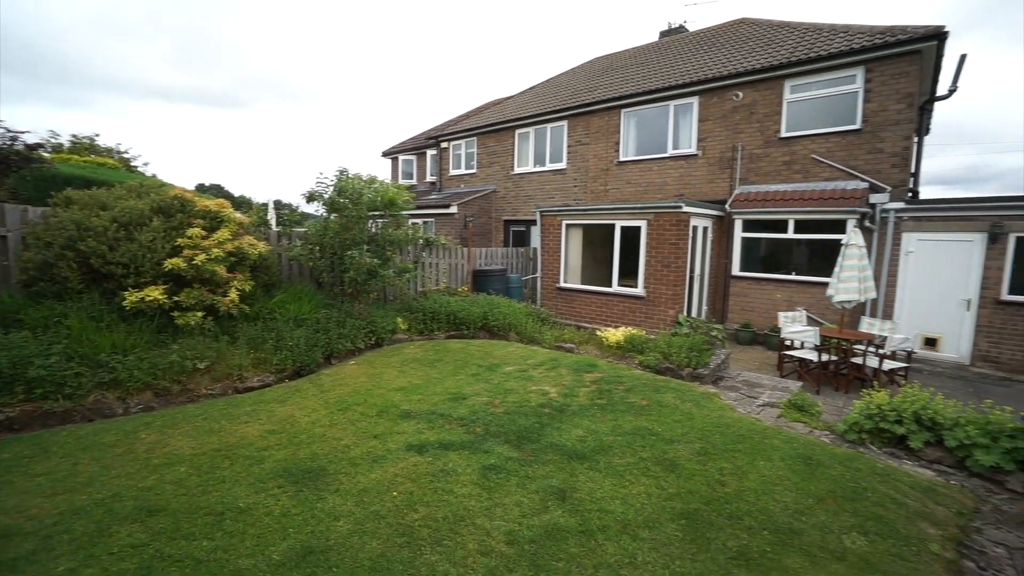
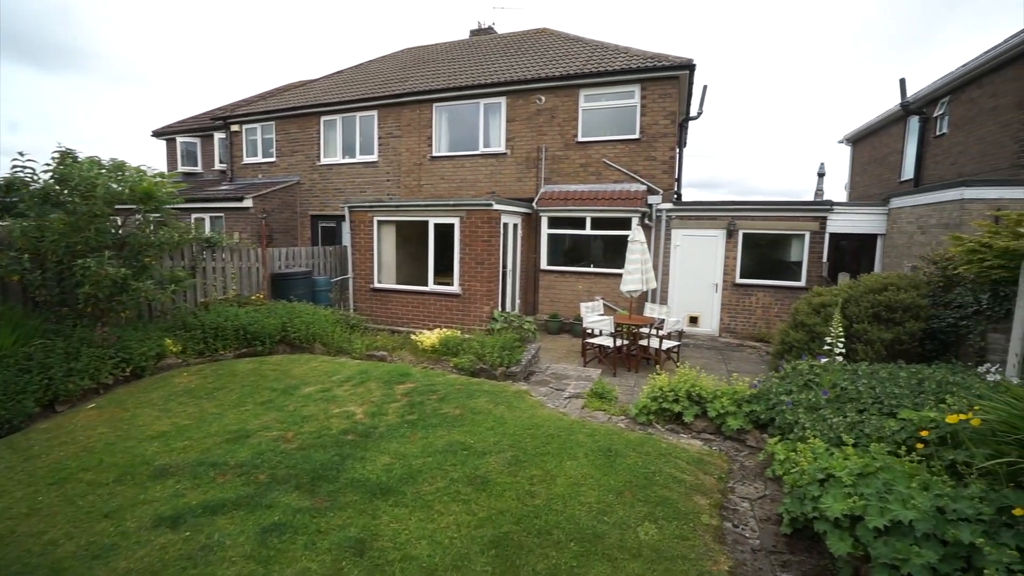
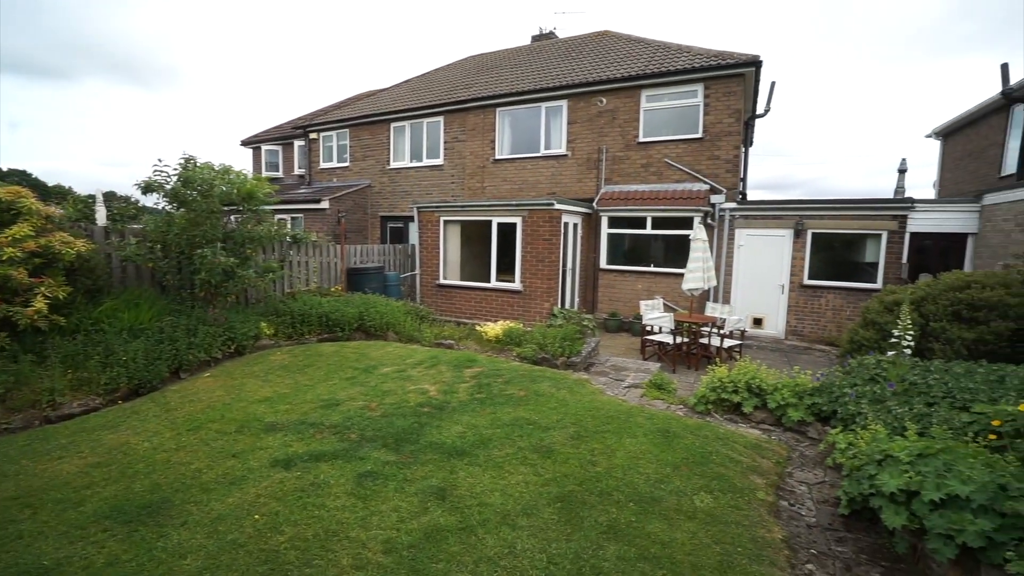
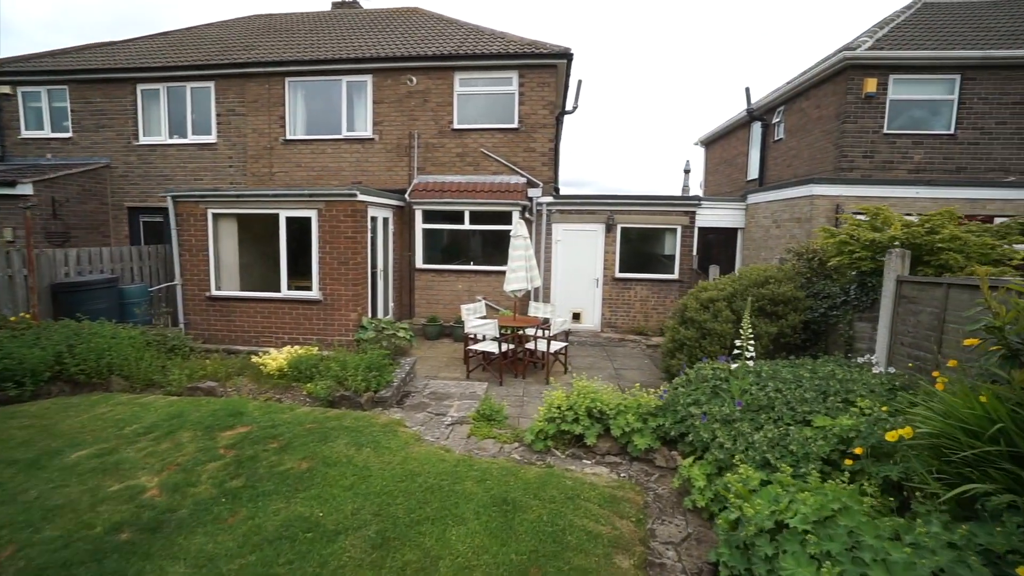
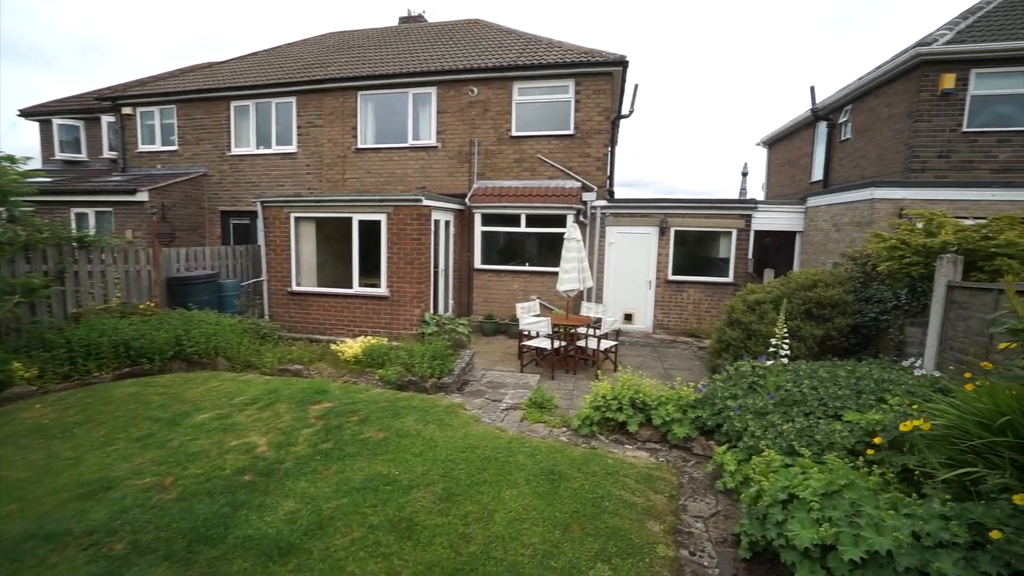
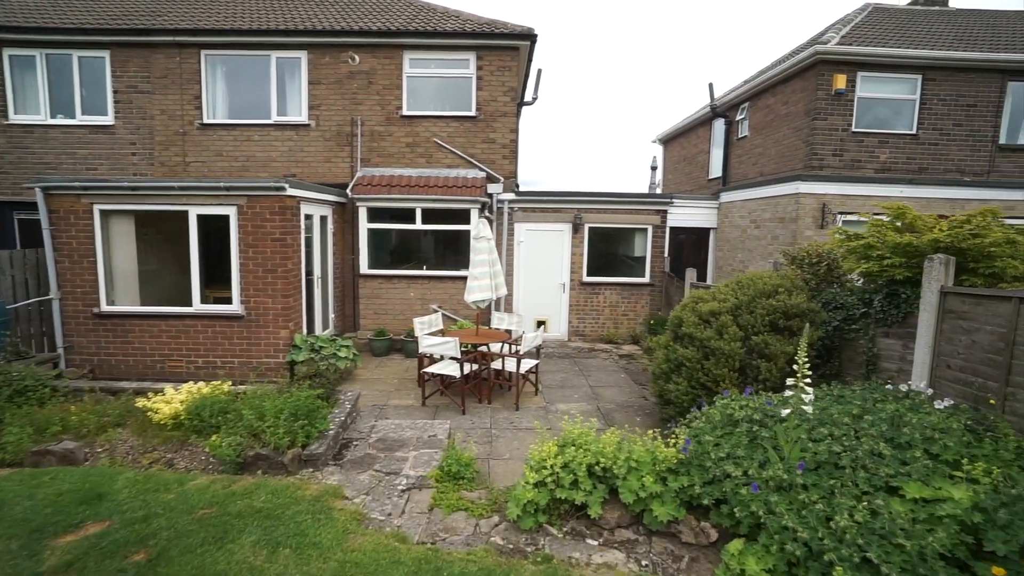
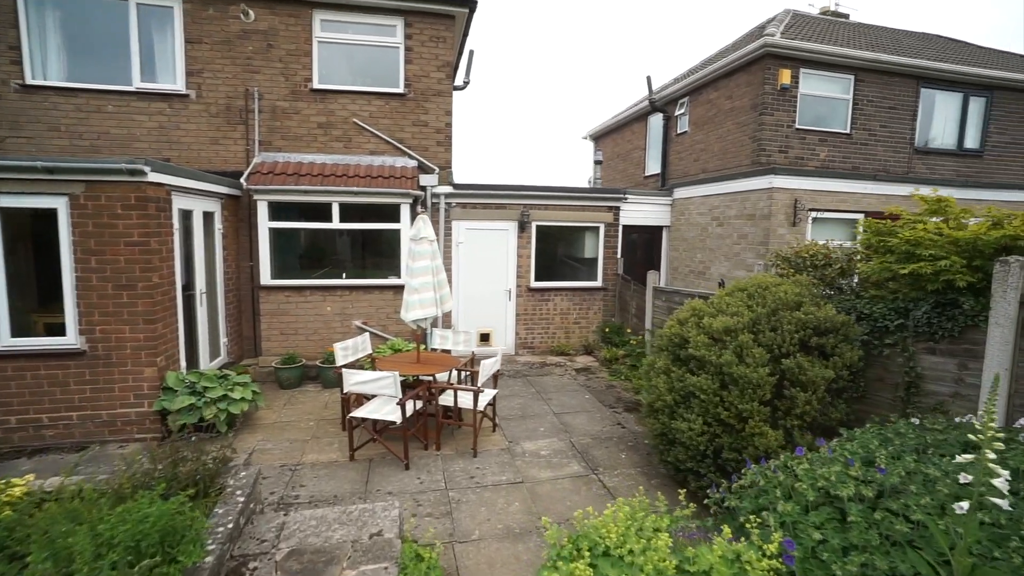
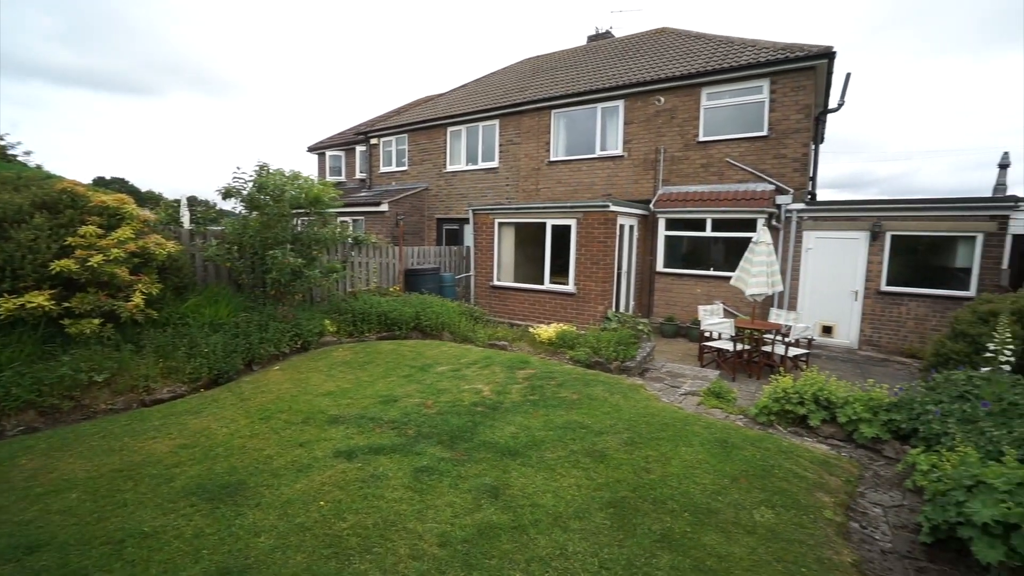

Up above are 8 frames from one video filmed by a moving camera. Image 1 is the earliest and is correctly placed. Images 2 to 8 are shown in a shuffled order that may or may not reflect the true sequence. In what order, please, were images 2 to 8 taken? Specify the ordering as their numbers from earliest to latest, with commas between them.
8, 3, 2, 5, 4, 6, 7
